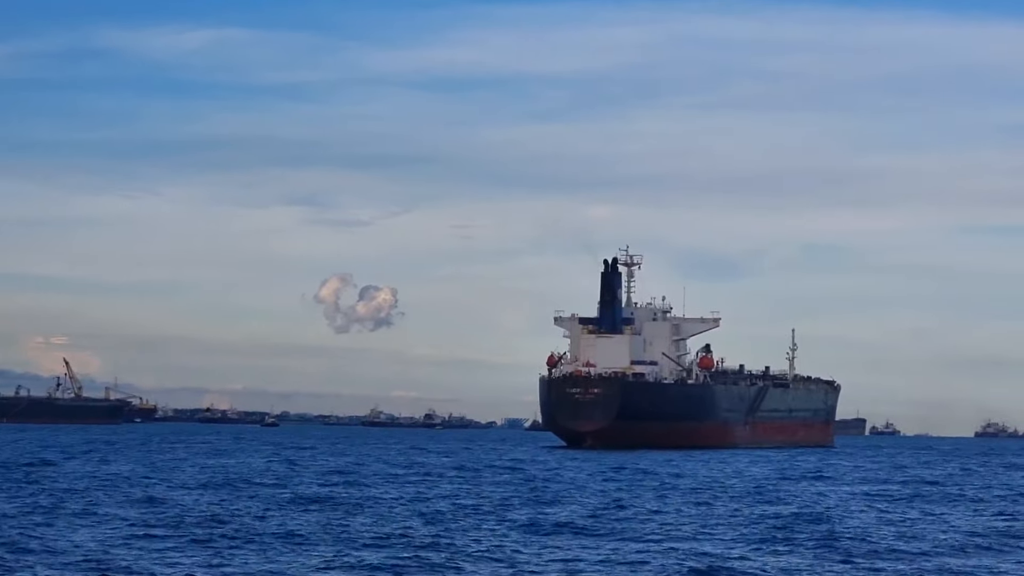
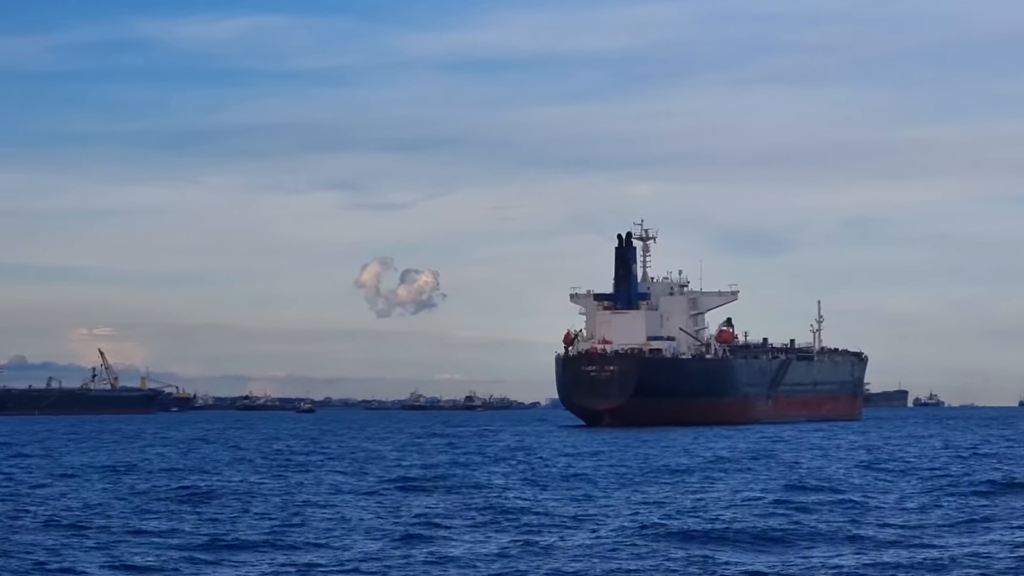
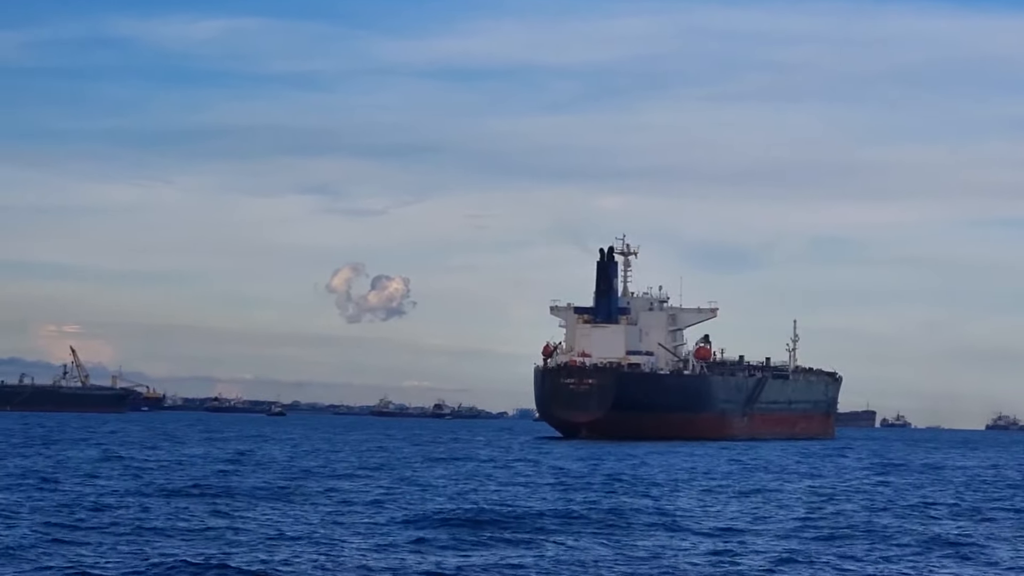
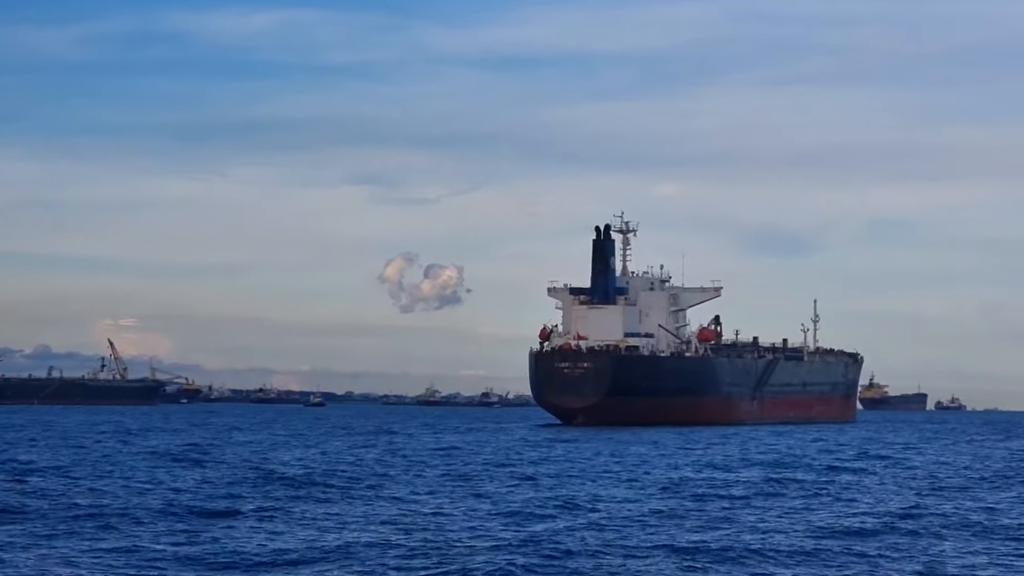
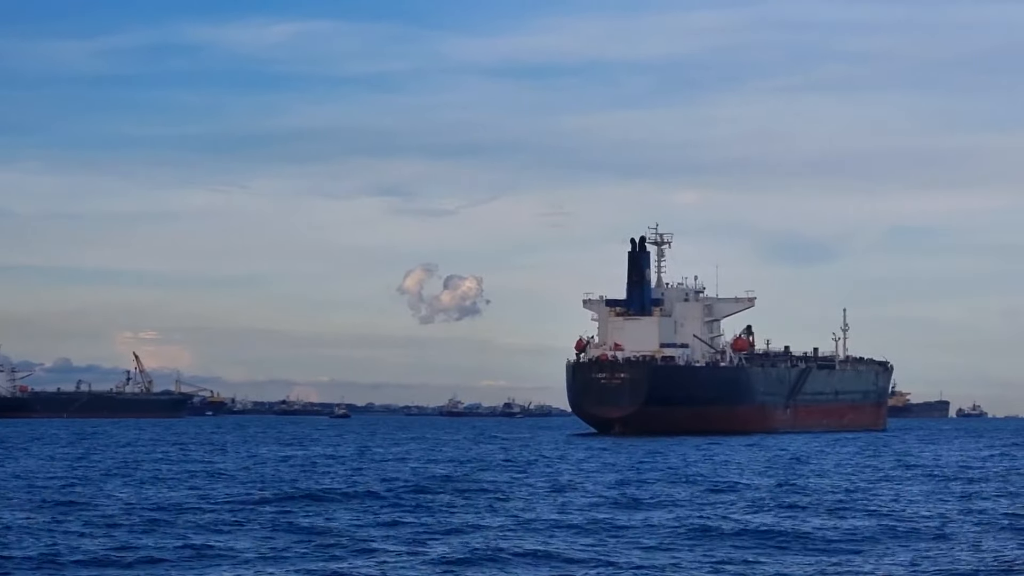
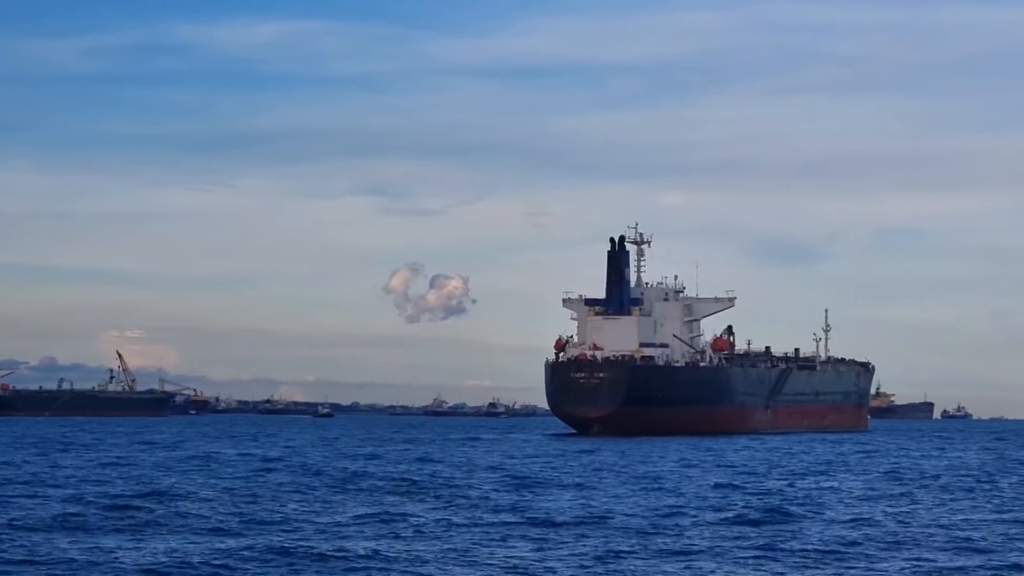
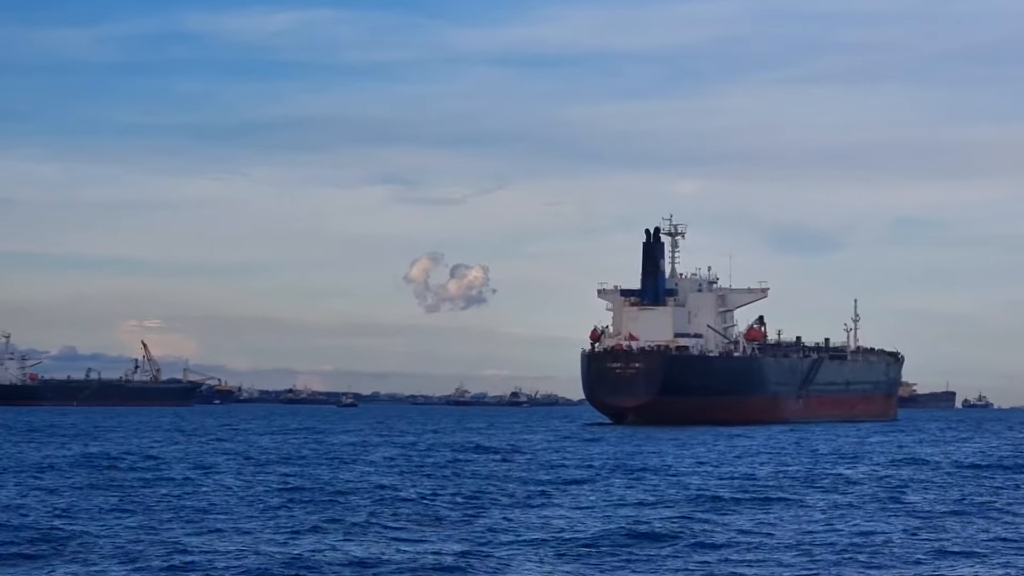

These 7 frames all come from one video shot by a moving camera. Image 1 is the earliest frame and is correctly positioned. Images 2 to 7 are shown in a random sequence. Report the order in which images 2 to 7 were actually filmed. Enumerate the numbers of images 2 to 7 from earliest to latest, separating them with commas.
3, 2, 7, 5, 6, 4
